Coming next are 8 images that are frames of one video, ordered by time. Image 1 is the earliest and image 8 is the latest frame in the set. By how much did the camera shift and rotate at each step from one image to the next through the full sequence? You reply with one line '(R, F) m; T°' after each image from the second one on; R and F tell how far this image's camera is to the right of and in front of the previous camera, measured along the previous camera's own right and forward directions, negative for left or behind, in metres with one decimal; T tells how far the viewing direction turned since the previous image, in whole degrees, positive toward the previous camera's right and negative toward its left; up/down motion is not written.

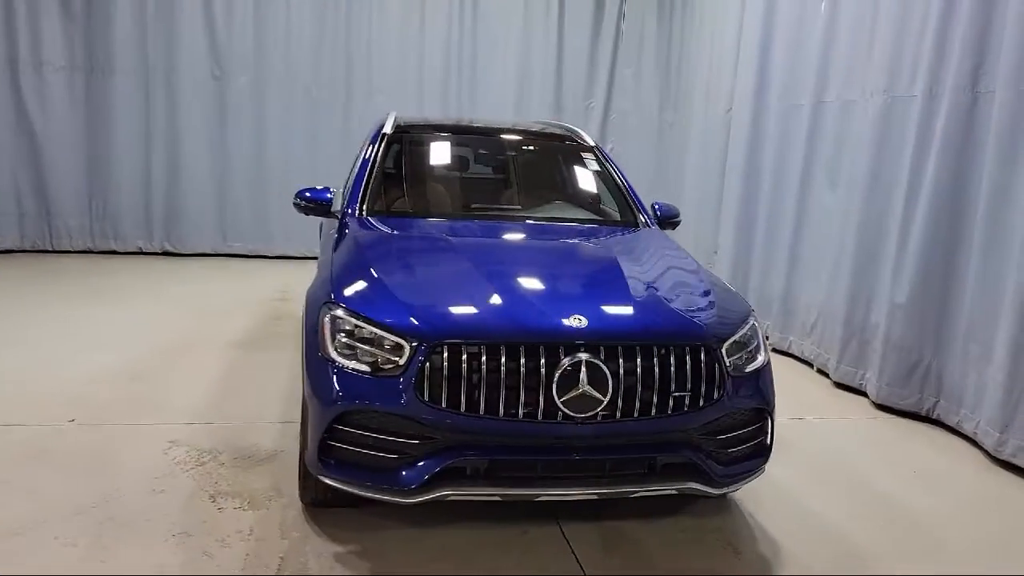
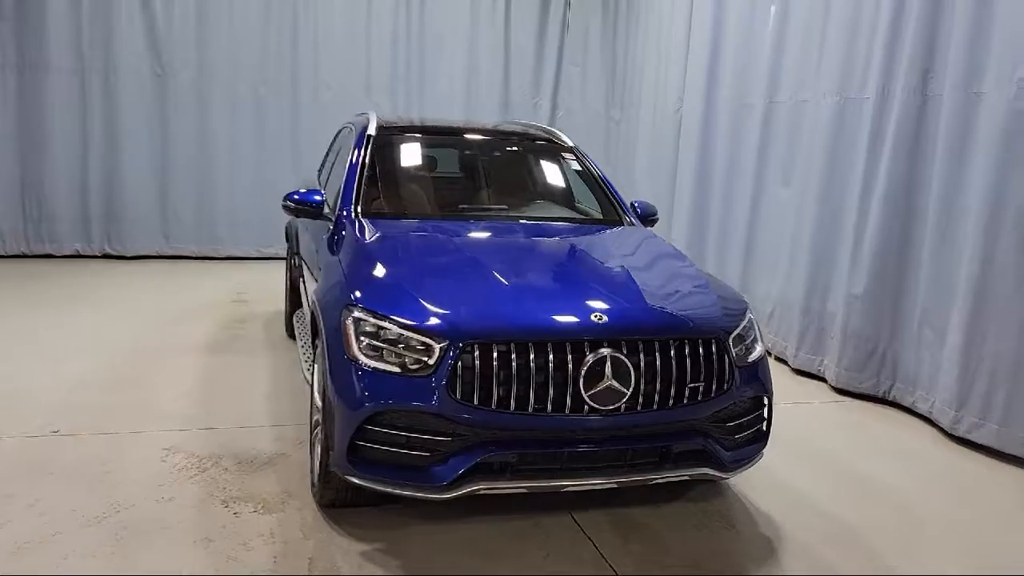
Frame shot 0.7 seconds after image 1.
(-0.3, -0.1) m; +5°
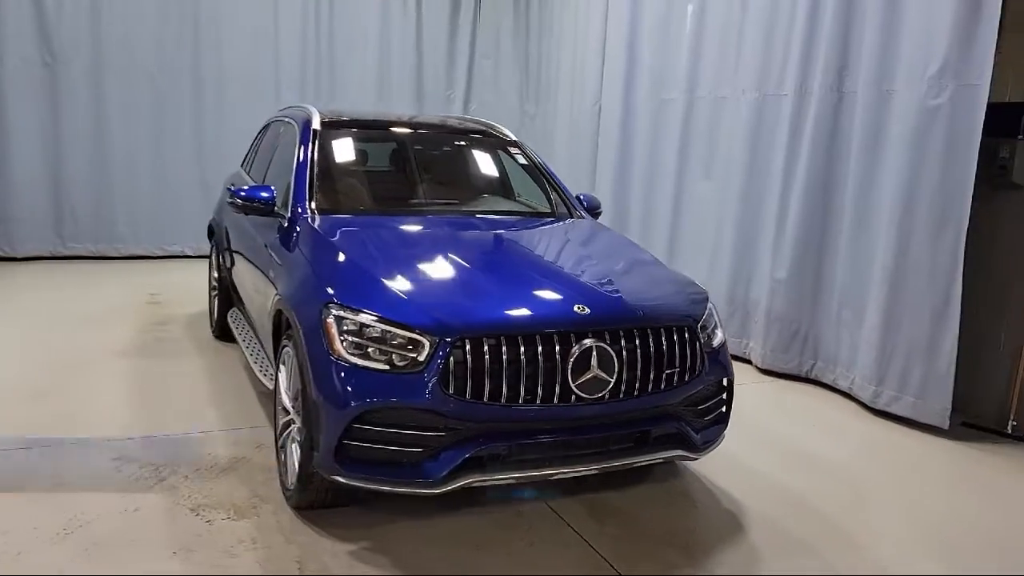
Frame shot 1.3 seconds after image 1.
(-0.3, 0.0) m; +8°
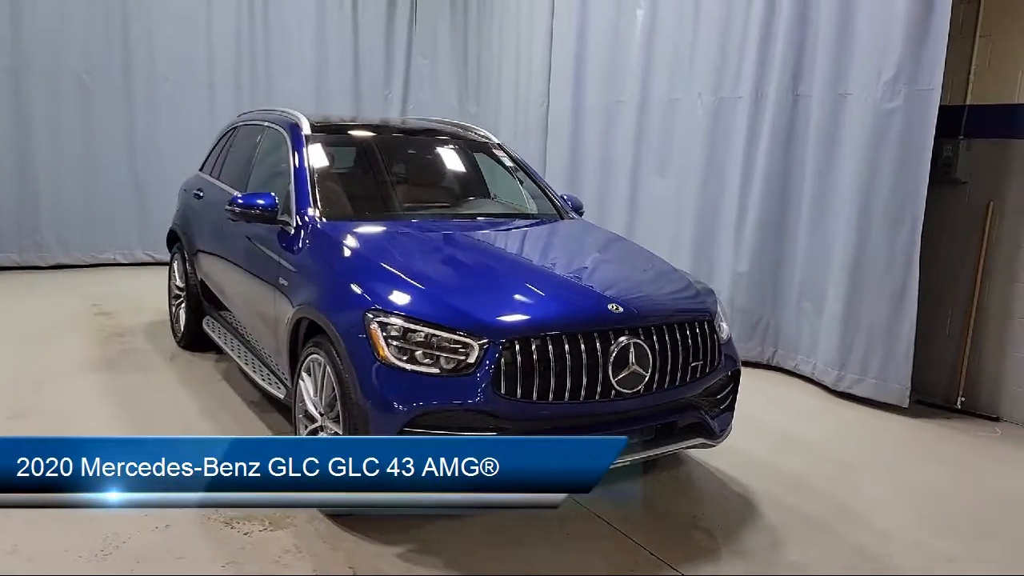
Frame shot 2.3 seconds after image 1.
(-0.4, -0.1) m; +7°
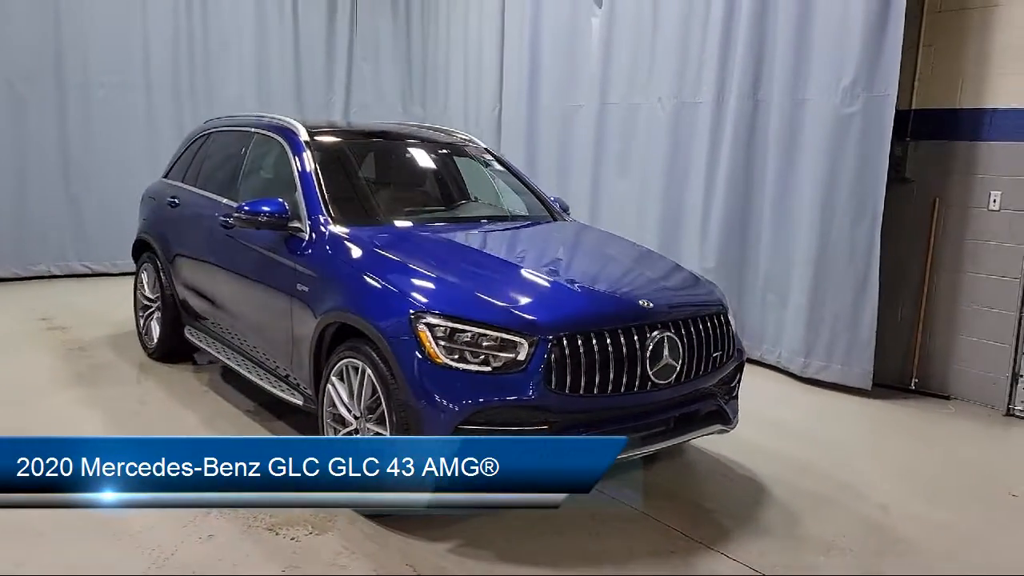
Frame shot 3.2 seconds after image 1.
(-0.4, -0.1) m; +6°
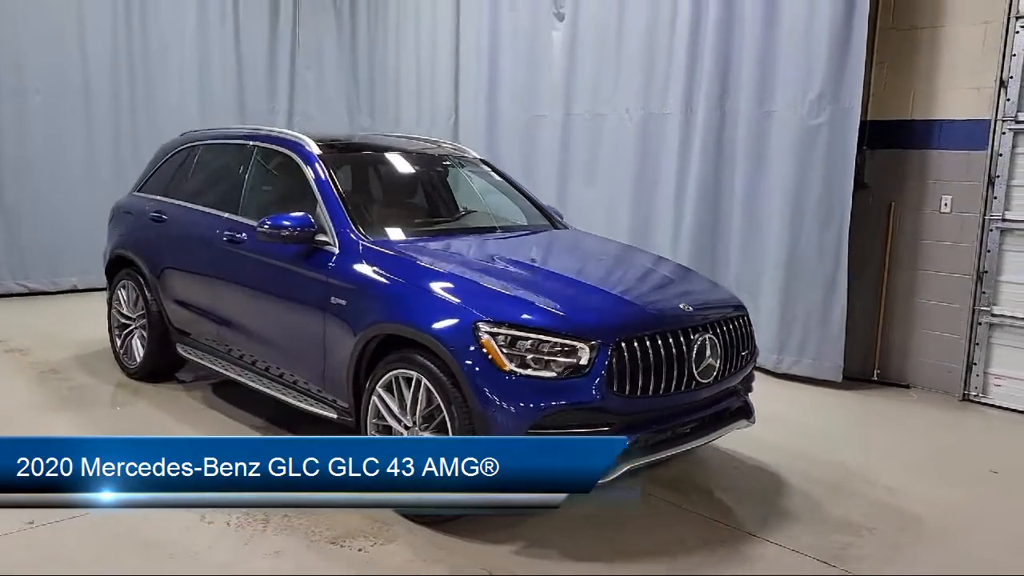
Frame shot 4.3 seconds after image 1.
(-0.5, -0.1) m; +7°
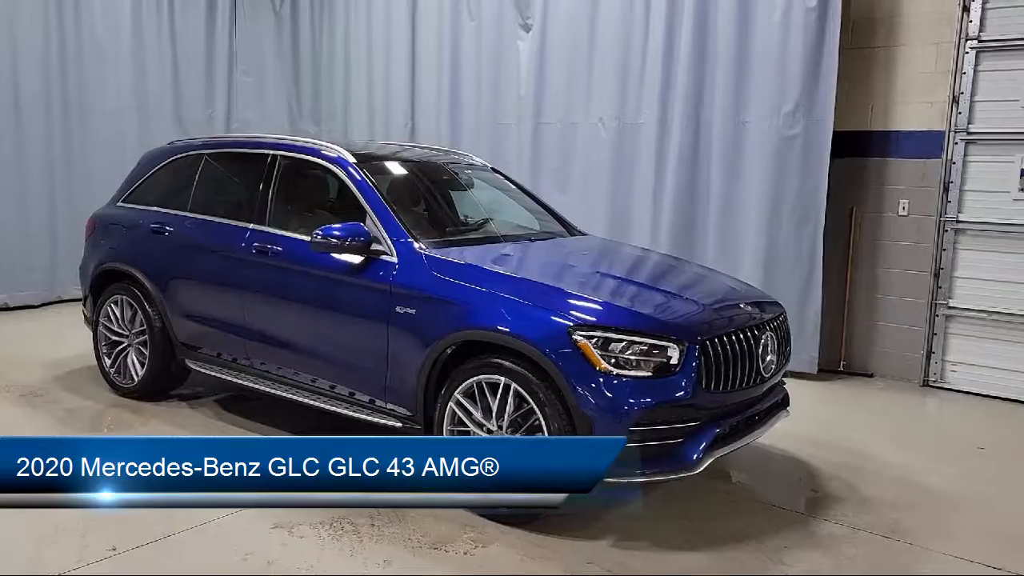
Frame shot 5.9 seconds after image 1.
(-0.7, 0.0) m; +8°
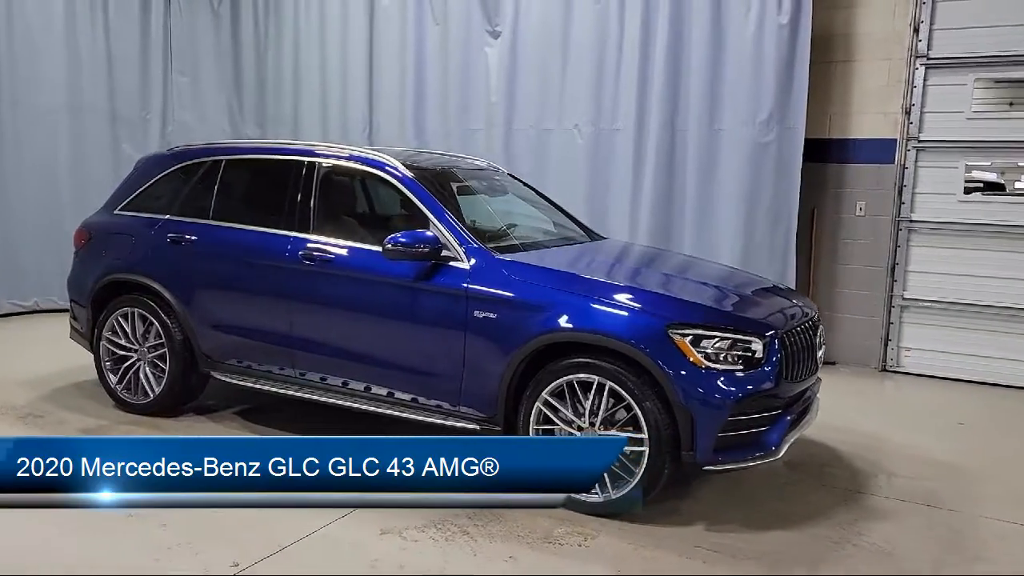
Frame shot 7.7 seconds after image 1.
(-0.8, -0.1) m; +9°
